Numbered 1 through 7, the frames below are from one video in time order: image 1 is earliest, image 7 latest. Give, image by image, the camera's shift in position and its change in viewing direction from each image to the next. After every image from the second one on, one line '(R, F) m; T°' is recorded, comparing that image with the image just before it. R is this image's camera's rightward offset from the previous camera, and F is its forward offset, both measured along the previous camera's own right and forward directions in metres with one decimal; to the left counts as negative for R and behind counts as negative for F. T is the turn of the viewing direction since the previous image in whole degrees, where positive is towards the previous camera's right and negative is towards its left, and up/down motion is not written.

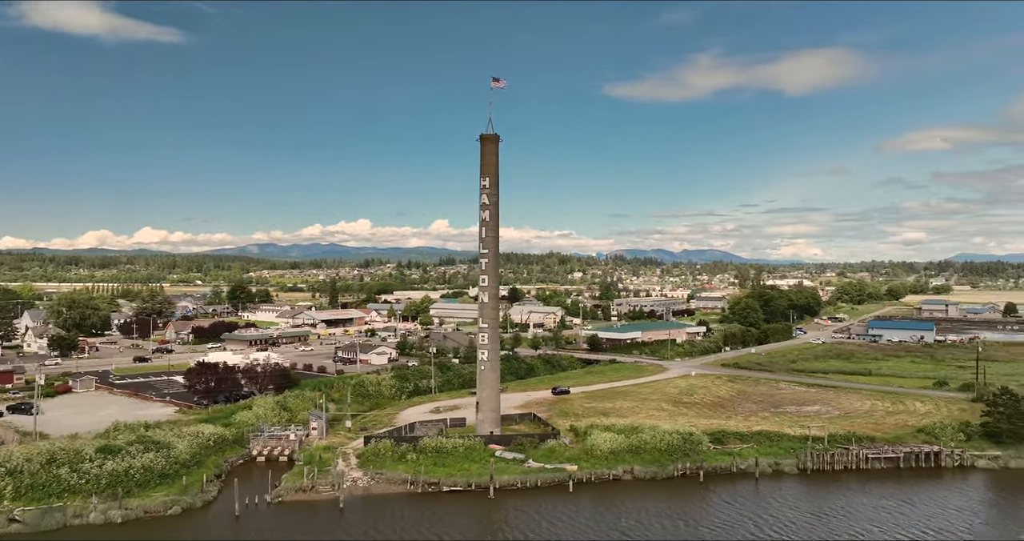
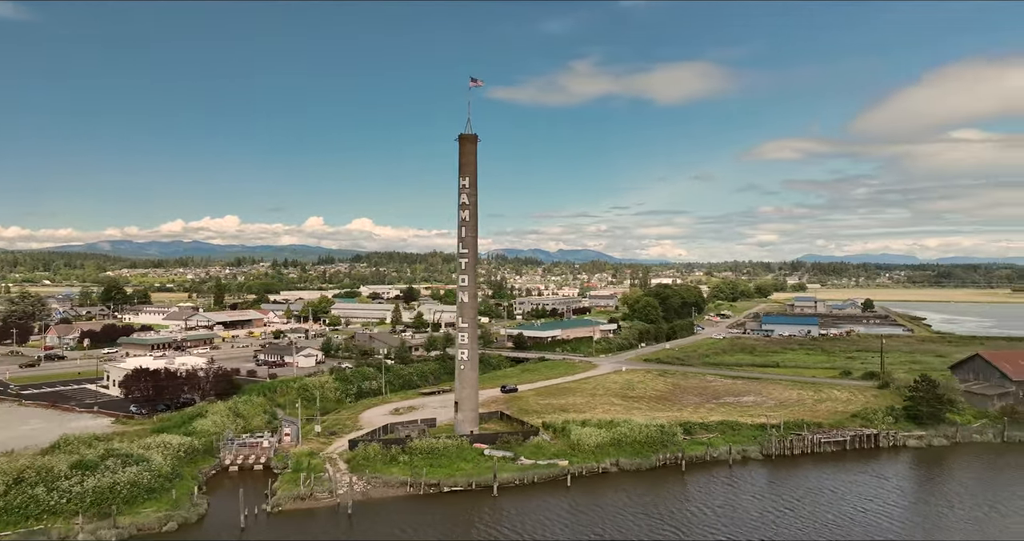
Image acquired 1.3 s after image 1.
(-6.1, +0.1) m; +10°
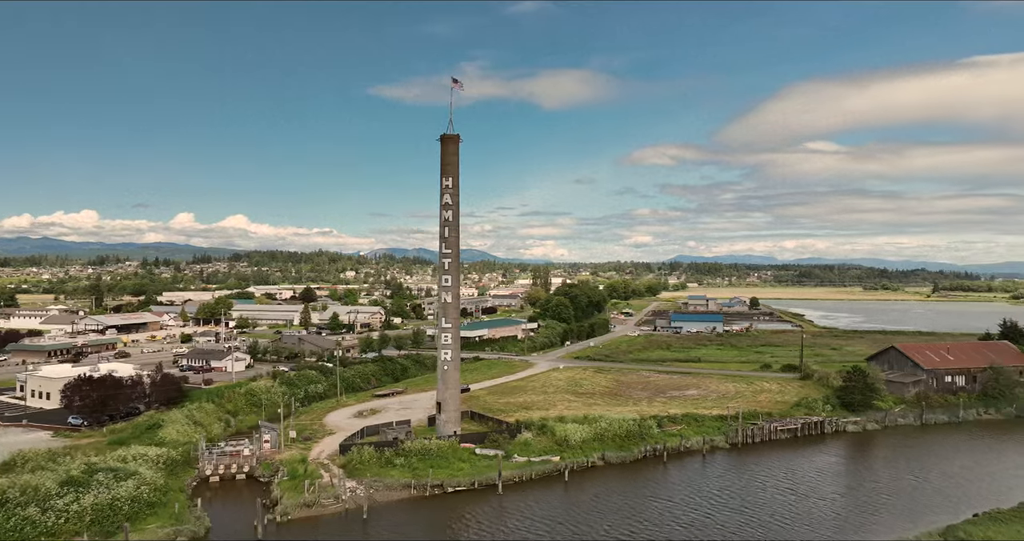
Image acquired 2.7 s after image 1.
(-6.0, -0.1) m; +9°
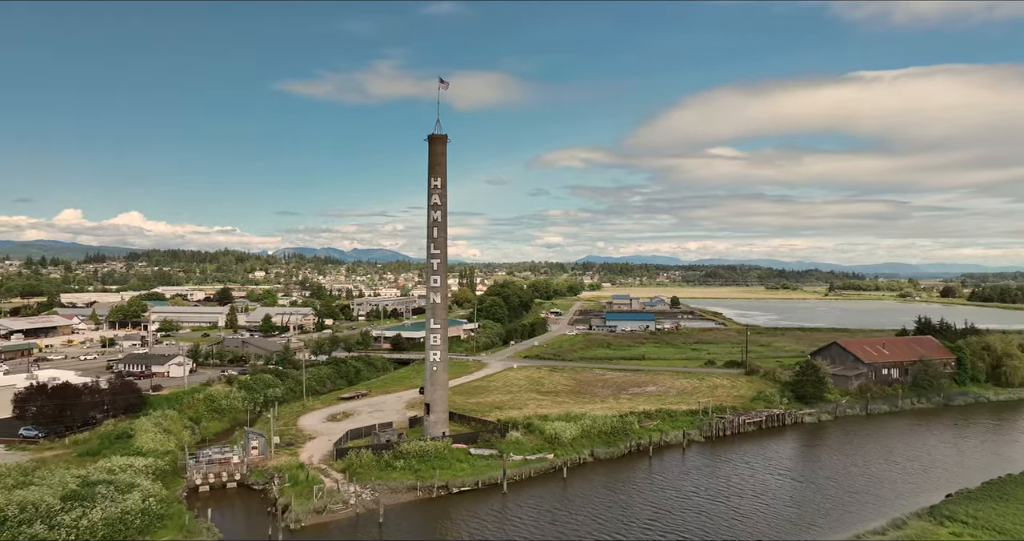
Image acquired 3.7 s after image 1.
(-4.7, -0.1) m; +7°
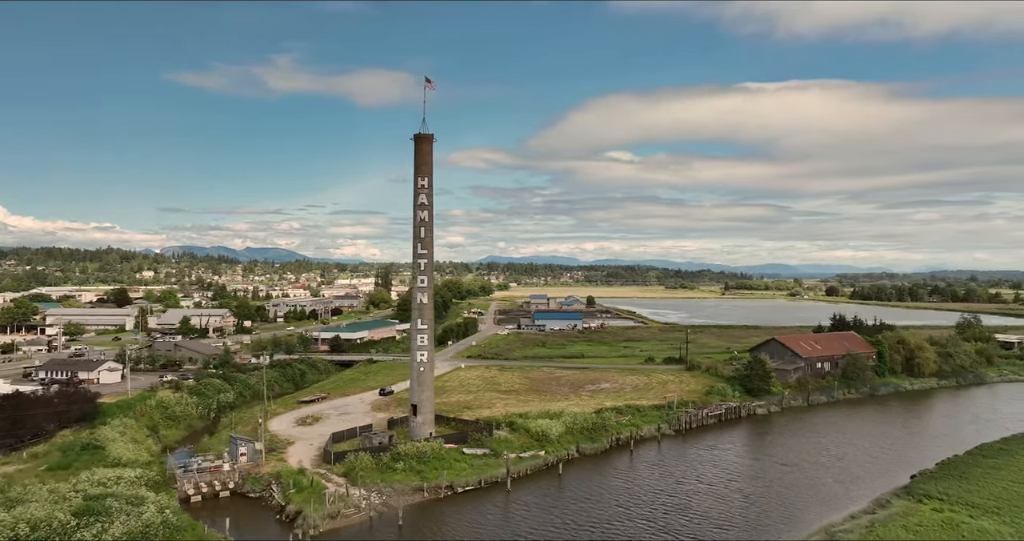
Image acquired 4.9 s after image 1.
(-5.2, -0.1) m; +8°
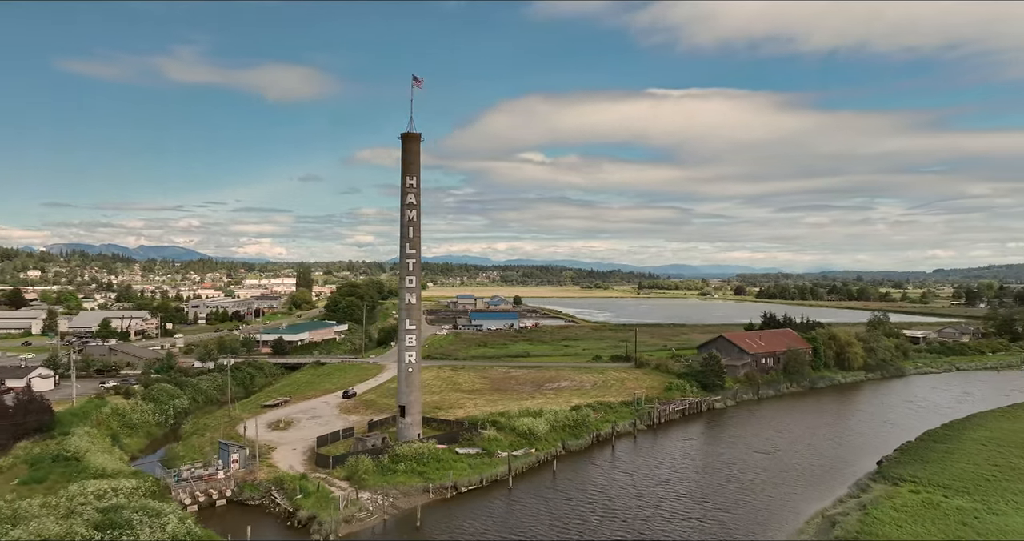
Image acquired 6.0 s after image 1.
(-4.6, -0.1) m; +7°
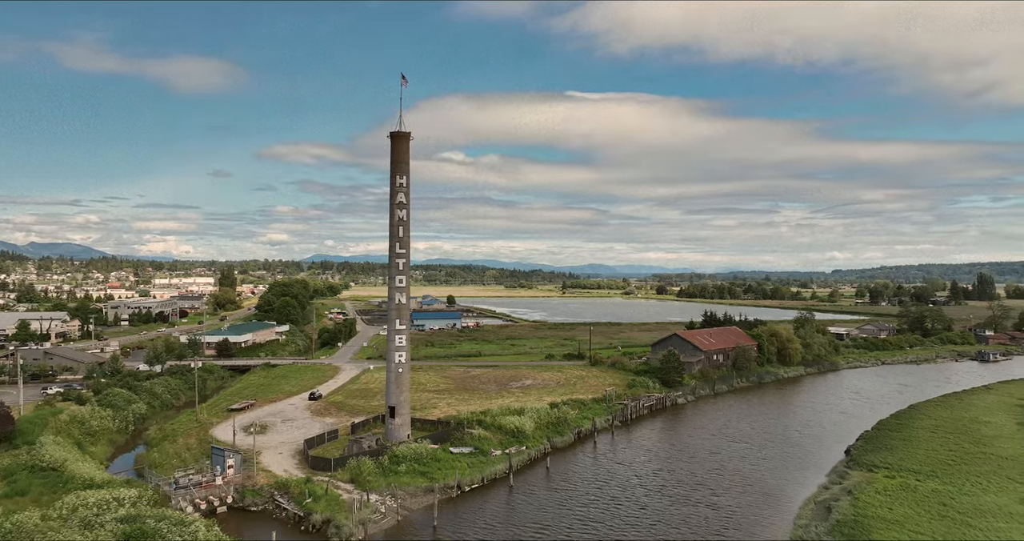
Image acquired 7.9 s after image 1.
(-4.2, -0.2) m; +6°
